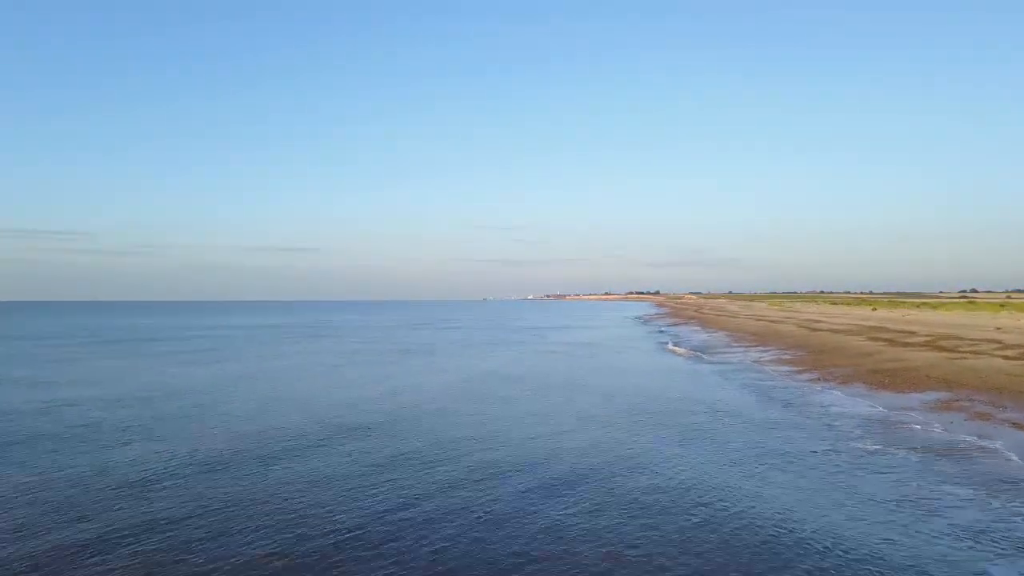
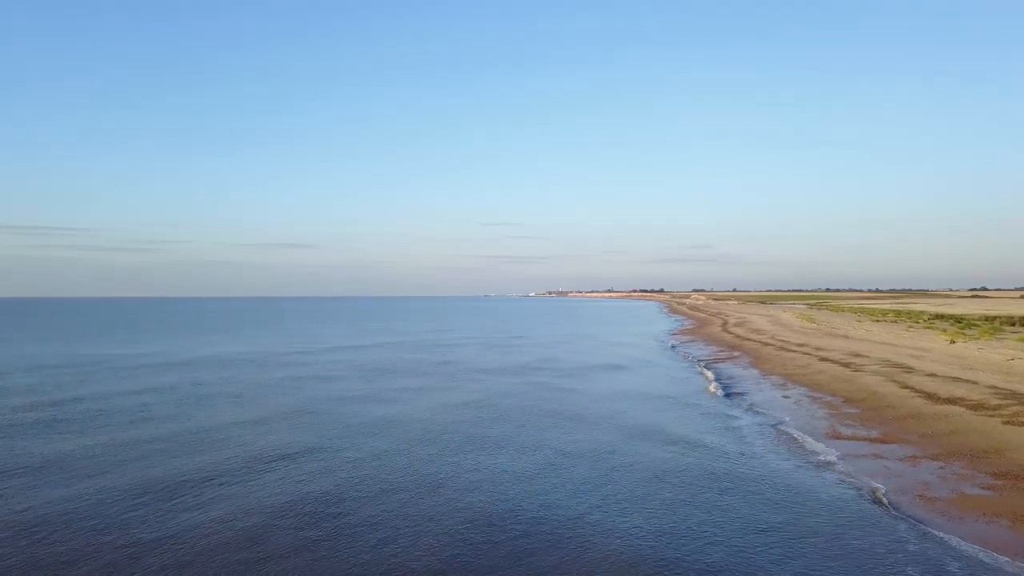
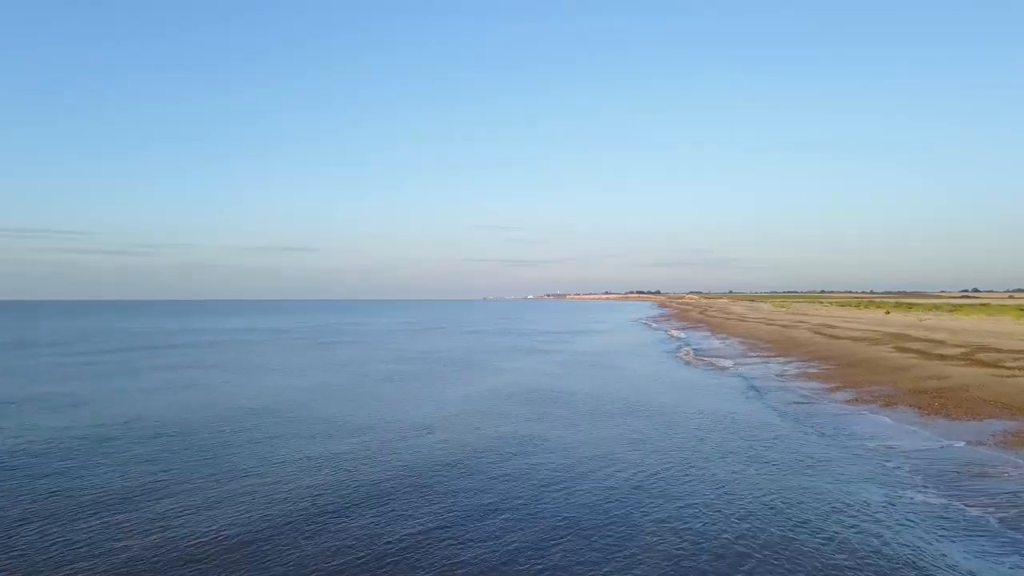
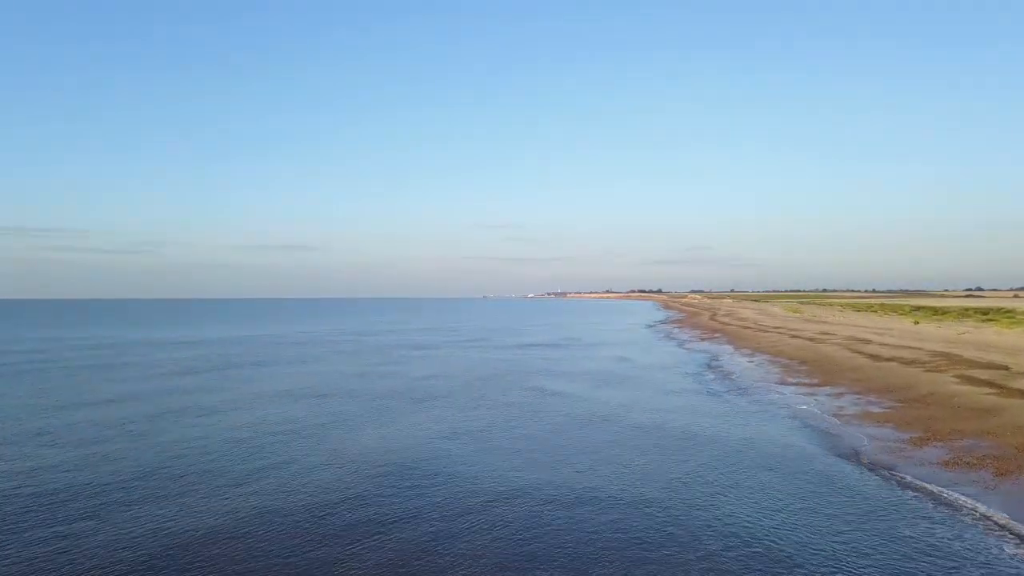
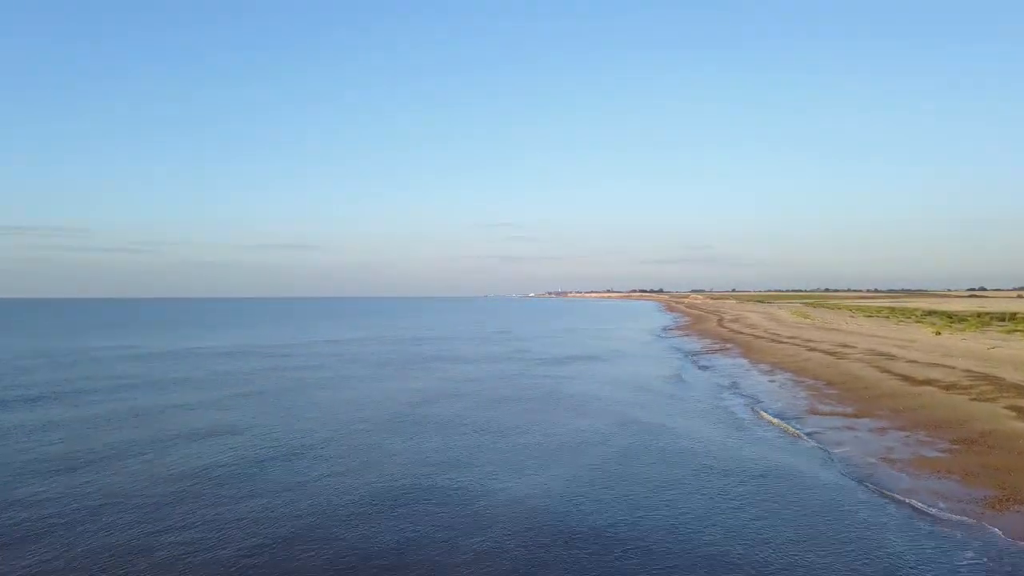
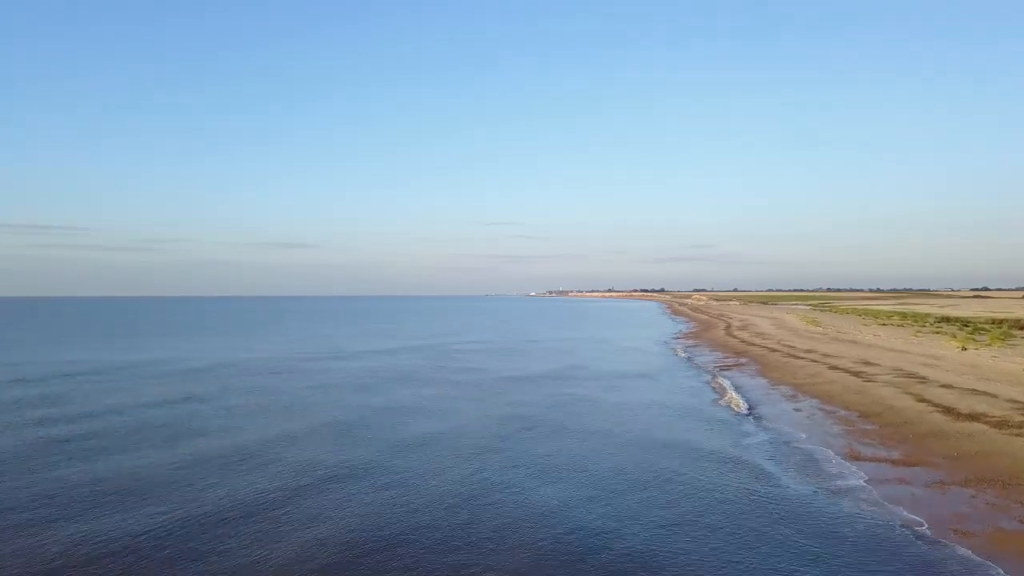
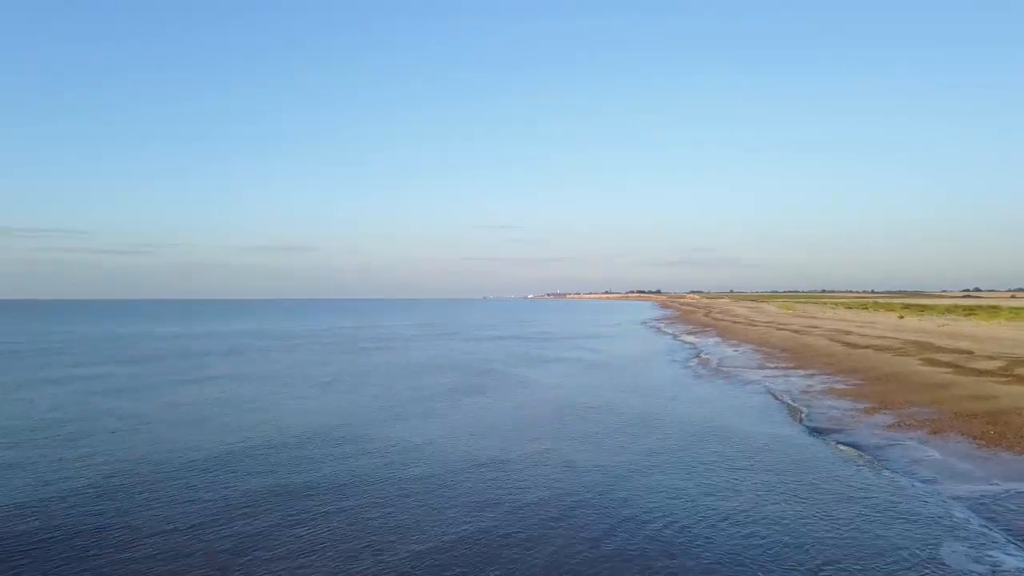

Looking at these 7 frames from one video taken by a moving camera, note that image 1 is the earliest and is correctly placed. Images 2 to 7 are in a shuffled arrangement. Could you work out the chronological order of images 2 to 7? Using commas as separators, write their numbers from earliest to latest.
3, 7, 4, 5, 2, 6
